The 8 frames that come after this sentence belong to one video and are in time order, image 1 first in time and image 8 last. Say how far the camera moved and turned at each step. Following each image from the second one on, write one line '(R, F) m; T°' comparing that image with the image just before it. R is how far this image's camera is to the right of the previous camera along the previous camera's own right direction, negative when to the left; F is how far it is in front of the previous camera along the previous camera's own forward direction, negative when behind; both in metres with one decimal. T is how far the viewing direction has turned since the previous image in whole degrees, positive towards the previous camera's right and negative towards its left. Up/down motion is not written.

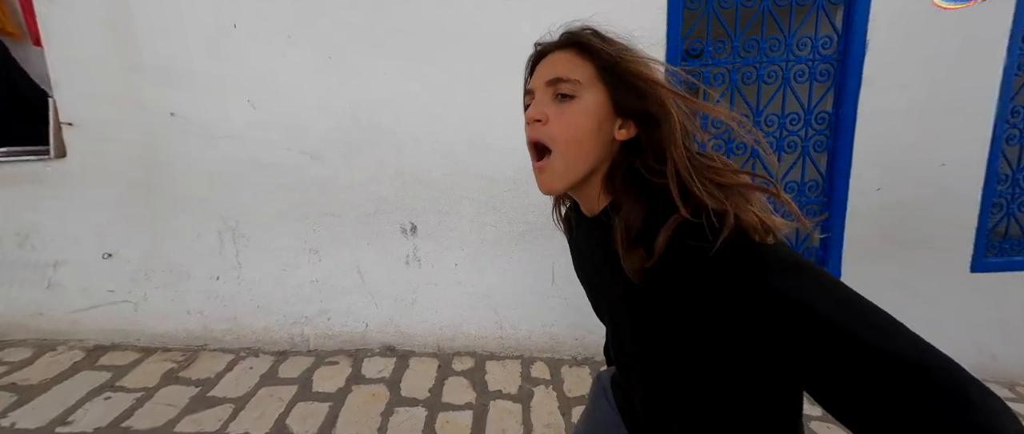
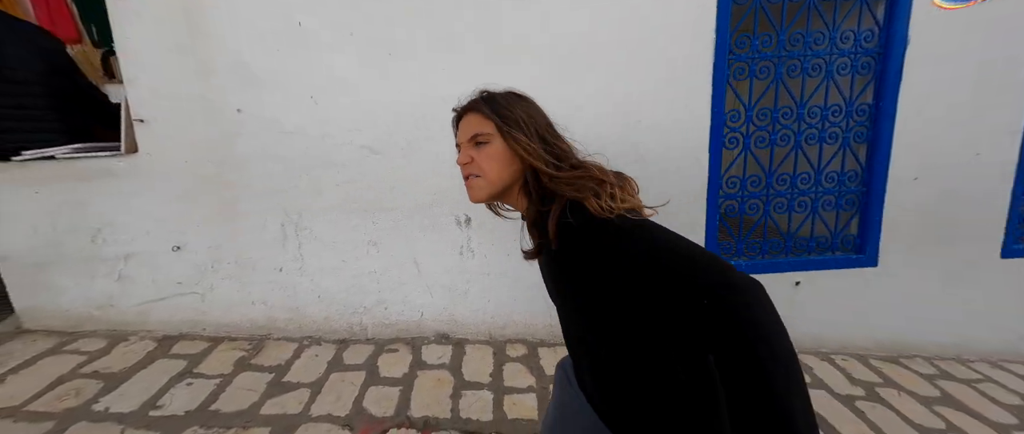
(-0.3, -0.1) m; 0°
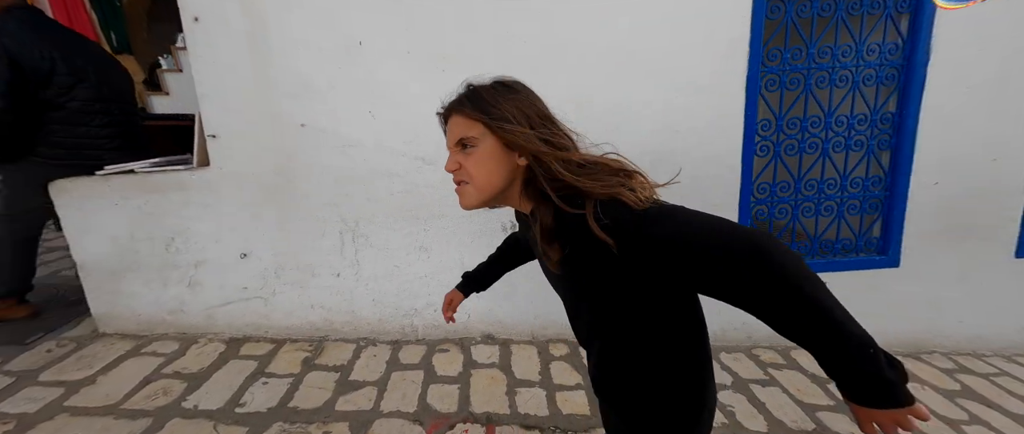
(-0.2, -0.1) m; 0°
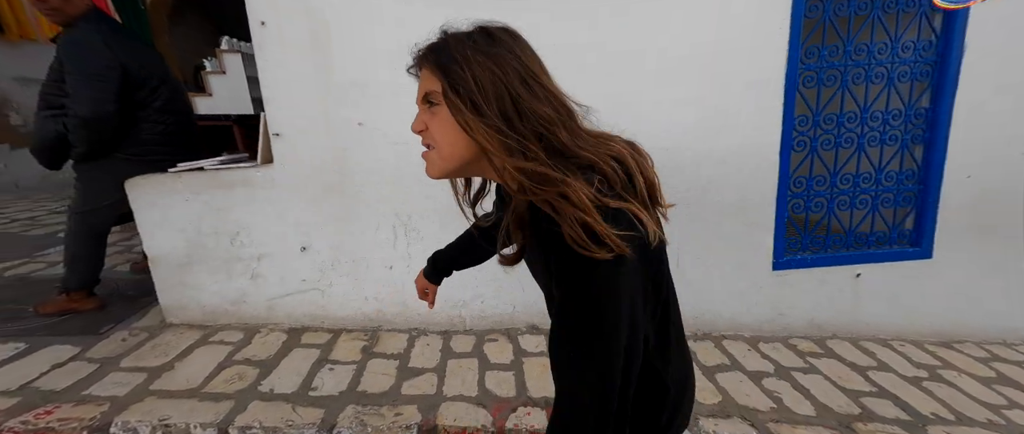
(-0.2, -0.1) m; 0°
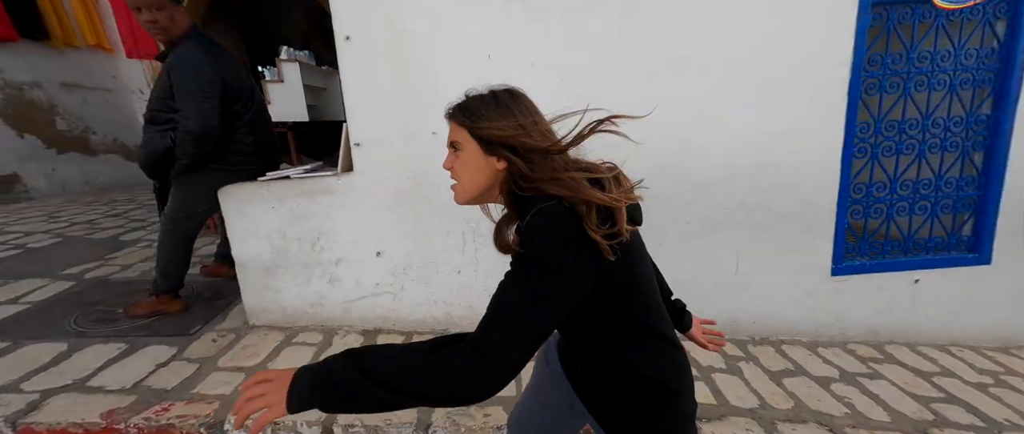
(-0.3, -0.1) m; -1°
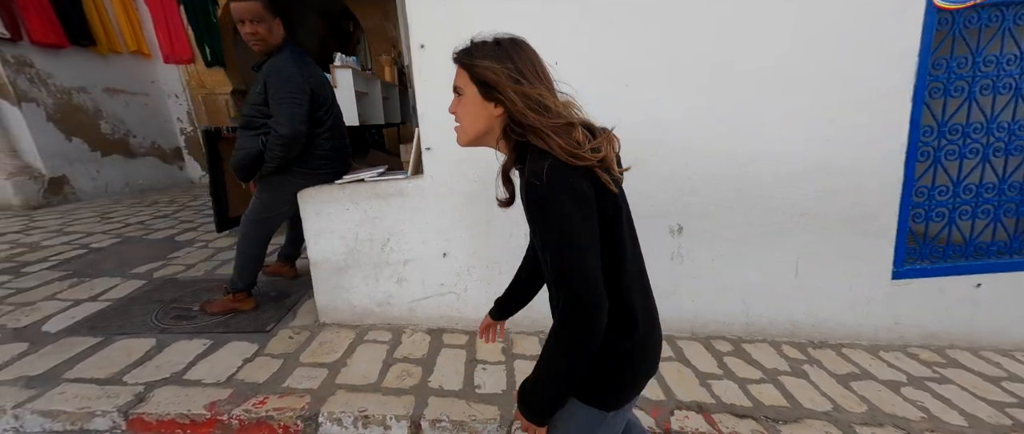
(-0.3, 0.0) m; -1°
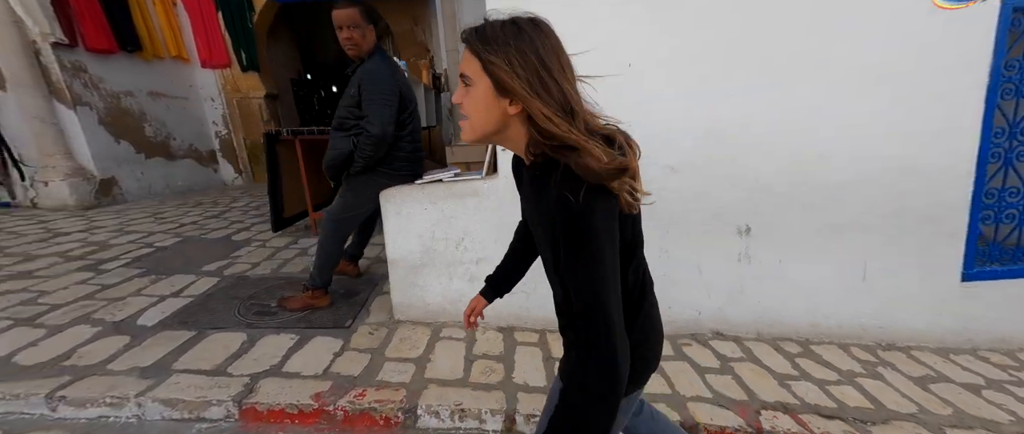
(-0.3, 0.0) m; -1°
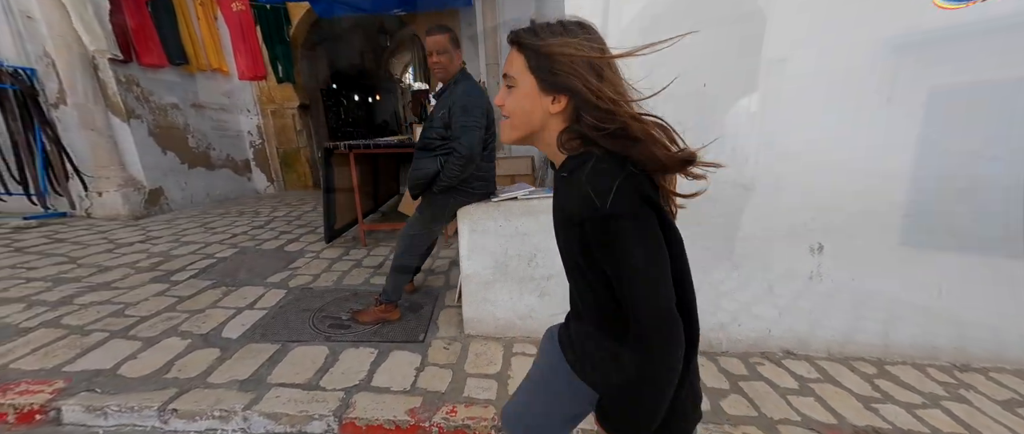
(-0.3, 0.0) m; -1°
